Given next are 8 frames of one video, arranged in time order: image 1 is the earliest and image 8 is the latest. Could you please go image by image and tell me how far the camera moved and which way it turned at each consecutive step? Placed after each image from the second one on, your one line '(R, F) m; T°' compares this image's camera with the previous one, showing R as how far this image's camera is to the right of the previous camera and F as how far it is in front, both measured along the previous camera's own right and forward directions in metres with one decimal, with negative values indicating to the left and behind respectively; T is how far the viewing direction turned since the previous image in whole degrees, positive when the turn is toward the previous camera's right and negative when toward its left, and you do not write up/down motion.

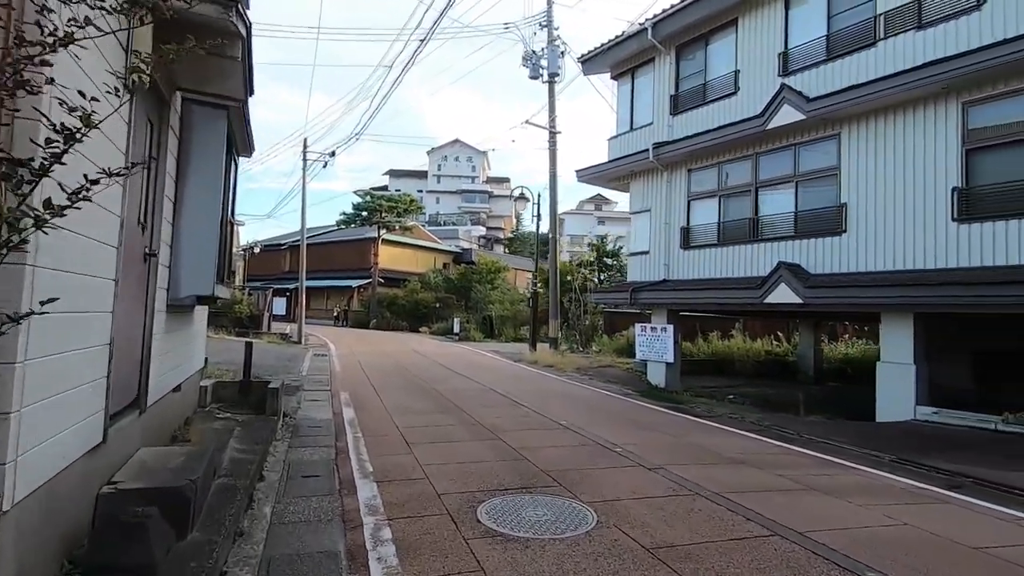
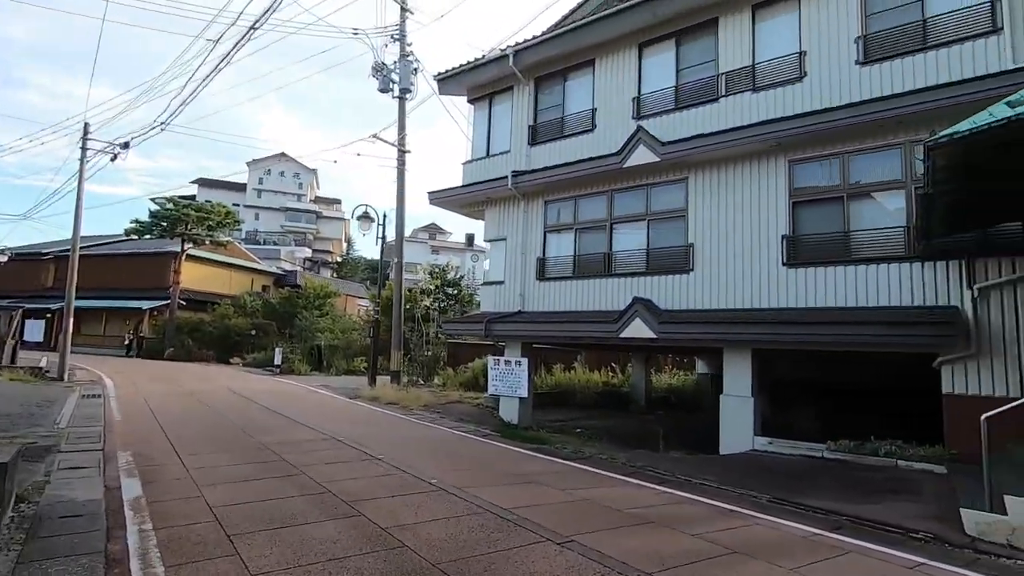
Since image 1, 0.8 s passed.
(-0.4, +1.1) m; +18°
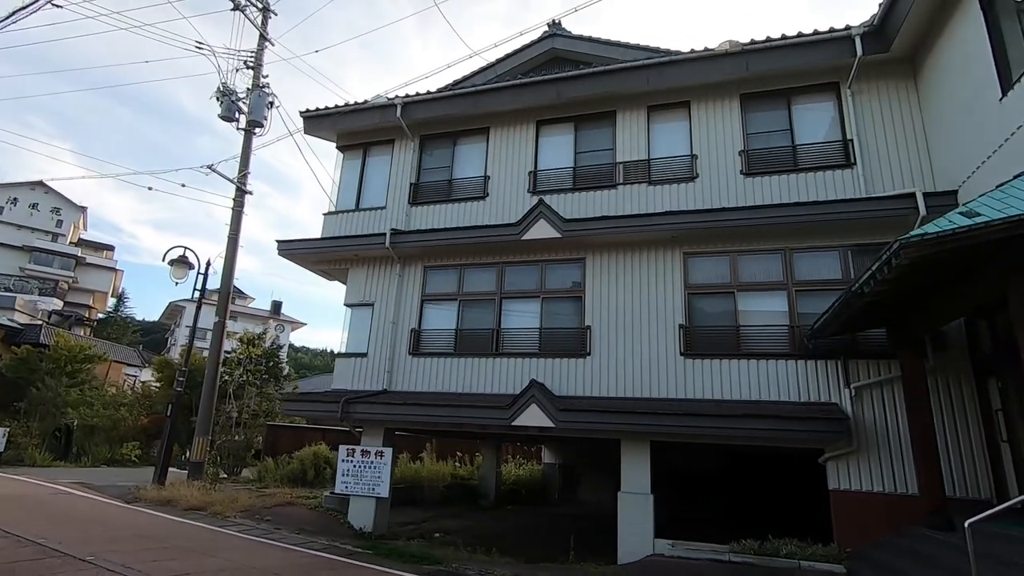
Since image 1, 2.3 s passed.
(-1.3, +1.6) m; +20°
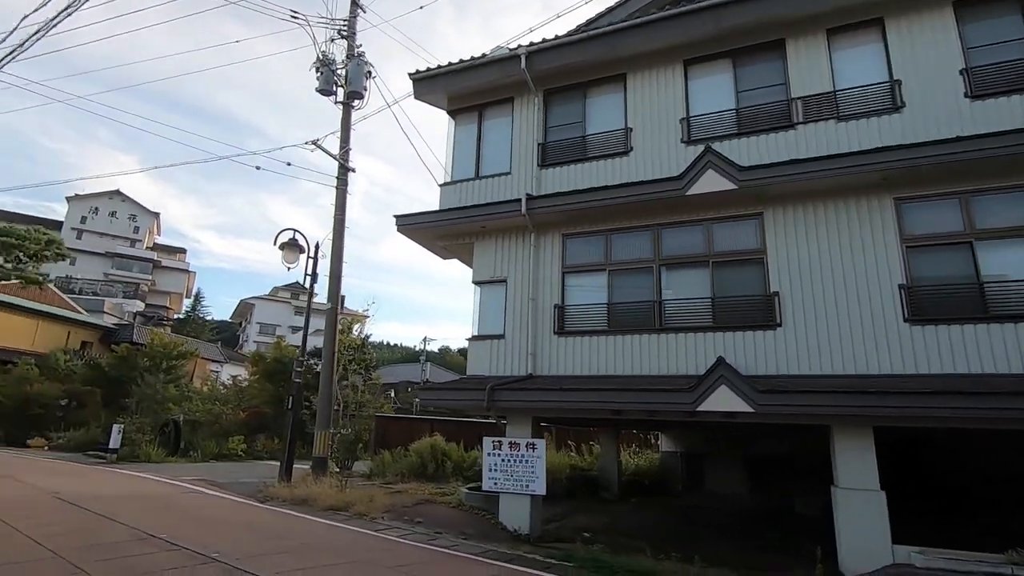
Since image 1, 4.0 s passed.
(-2.0, +1.3) m; -5°
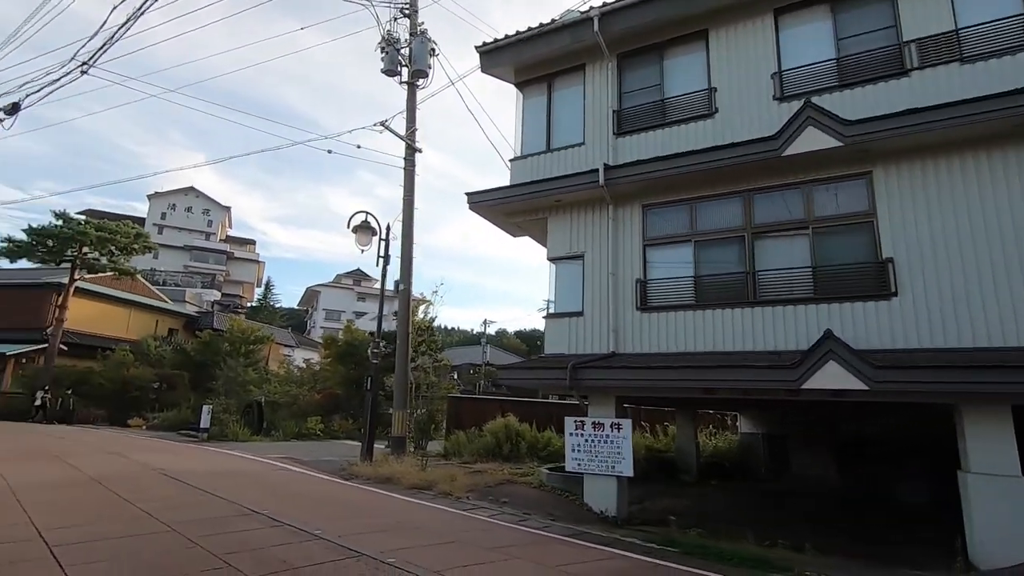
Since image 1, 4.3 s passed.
(-0.4, +0.3) m; -6°
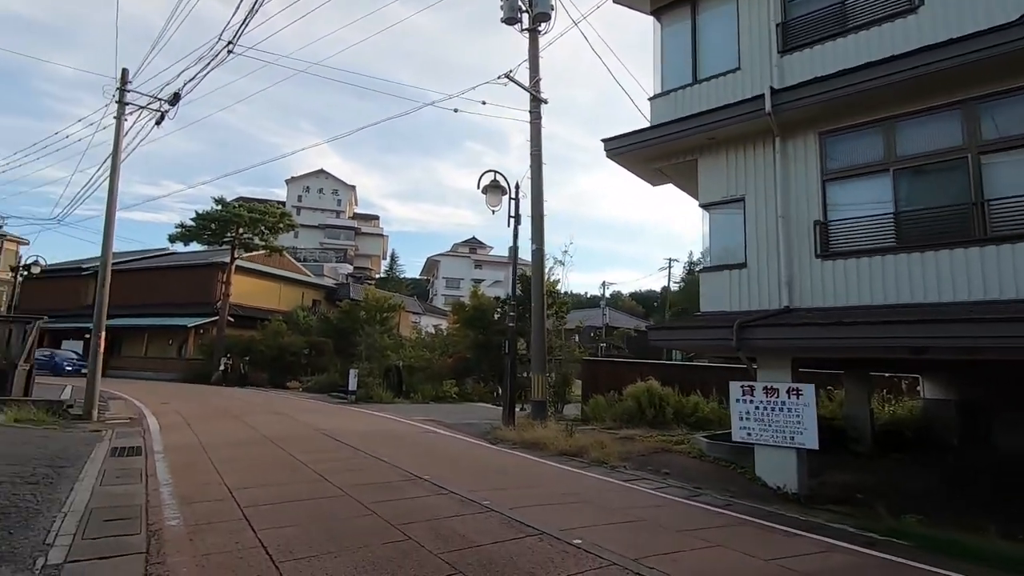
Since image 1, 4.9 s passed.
(-0.6, +0.6) m; -12°
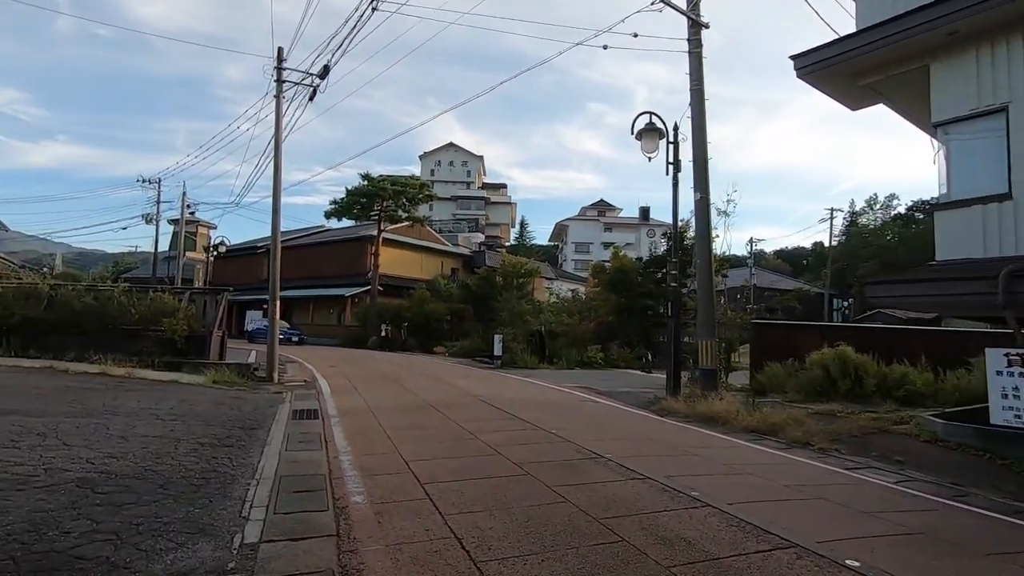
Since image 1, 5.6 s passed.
(-0.6, +0.8) m; -14°
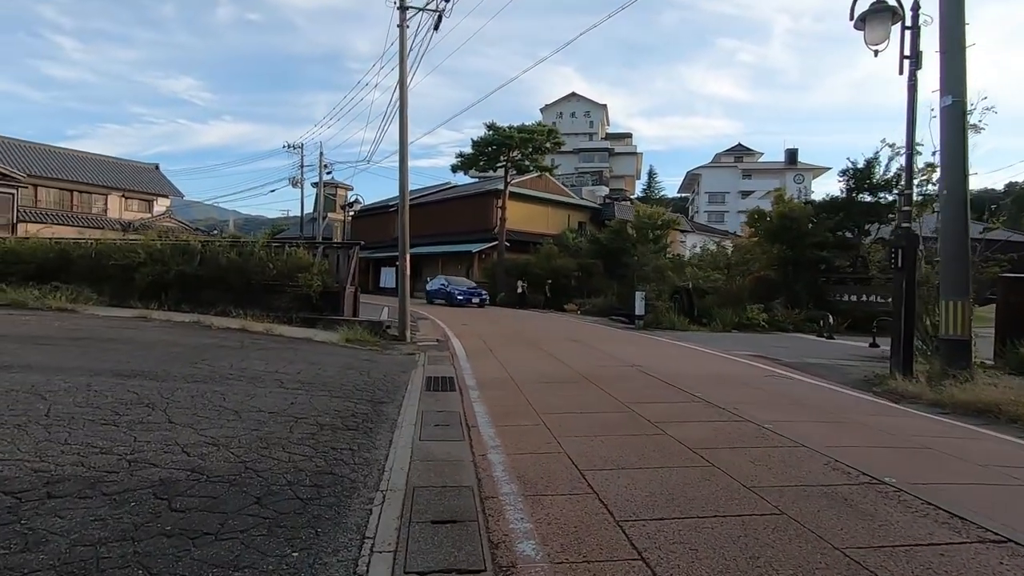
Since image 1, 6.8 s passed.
(-0.7, +1.7) m; -13°
